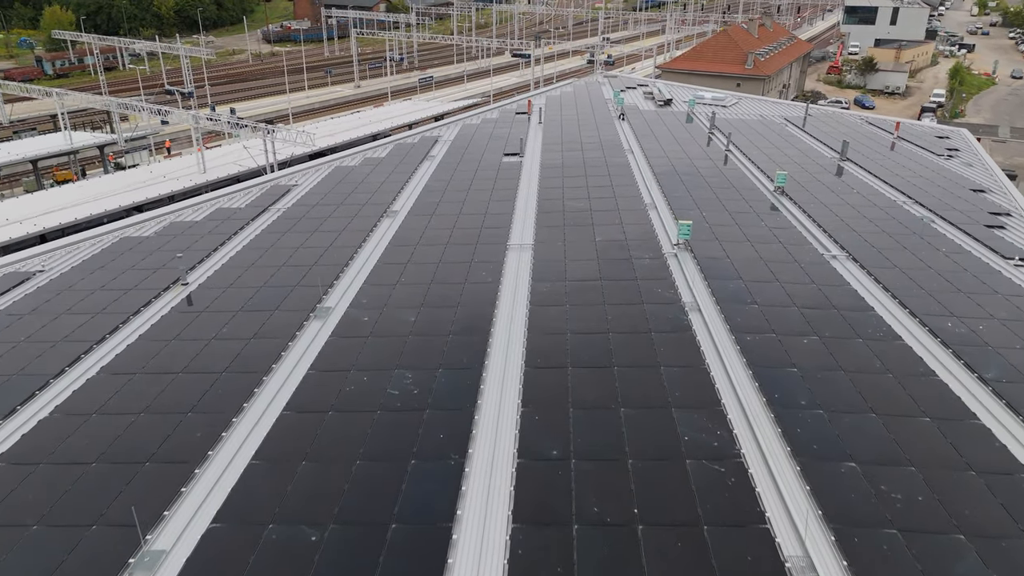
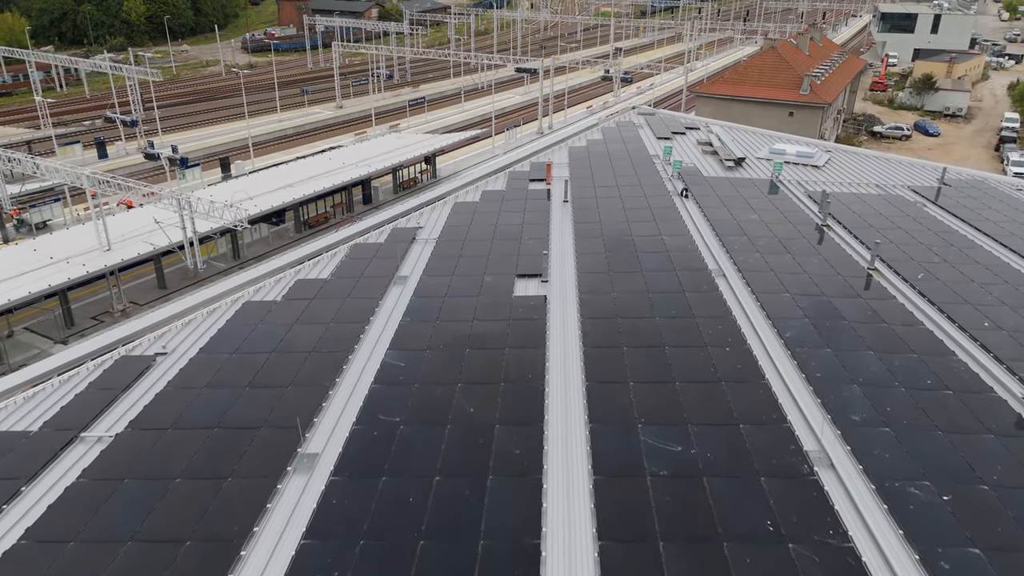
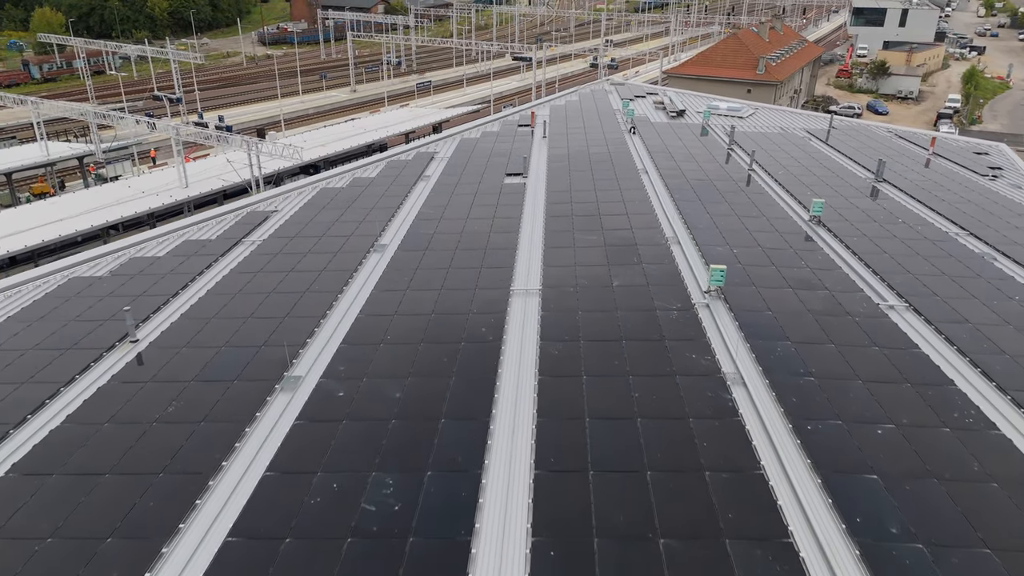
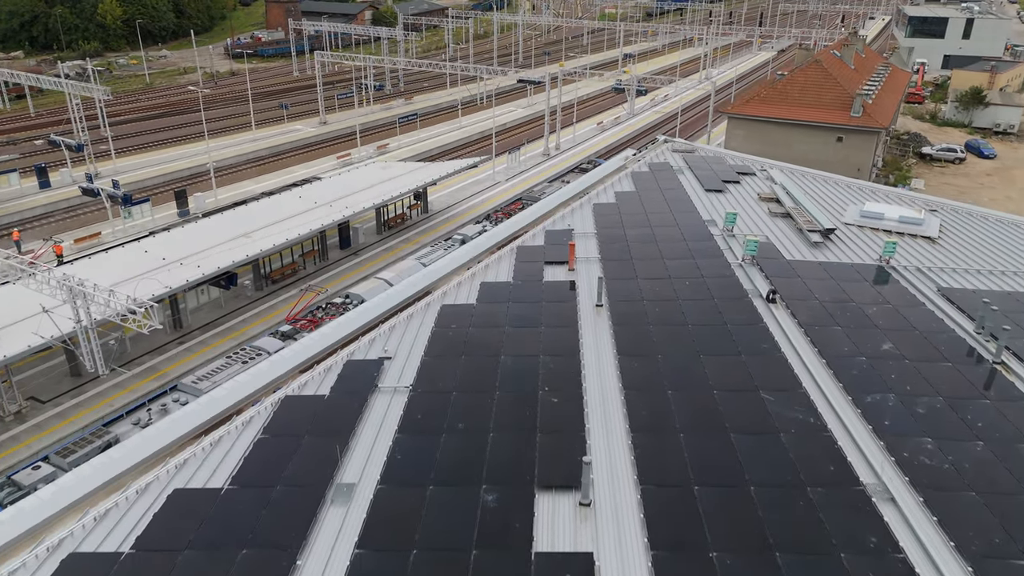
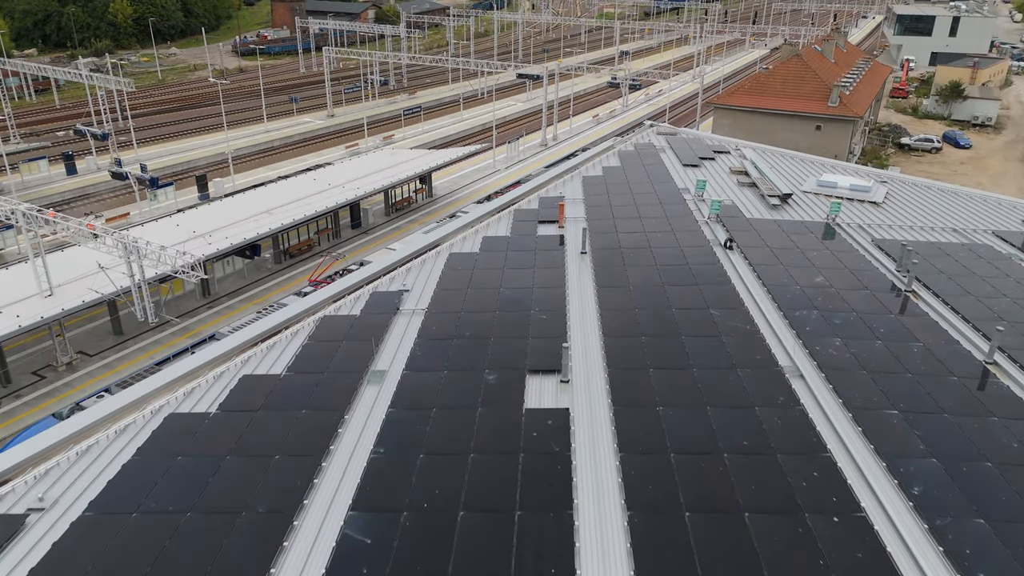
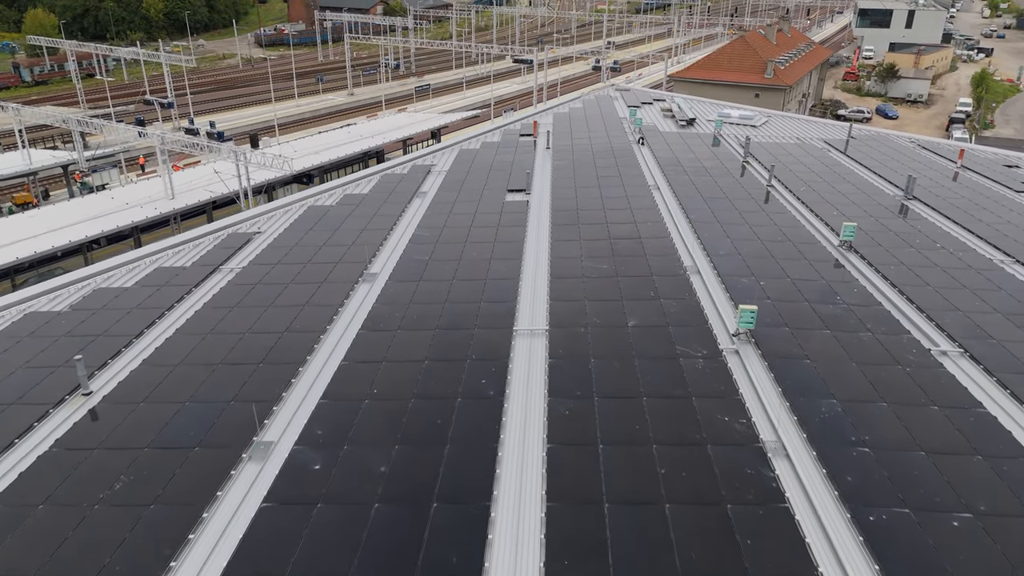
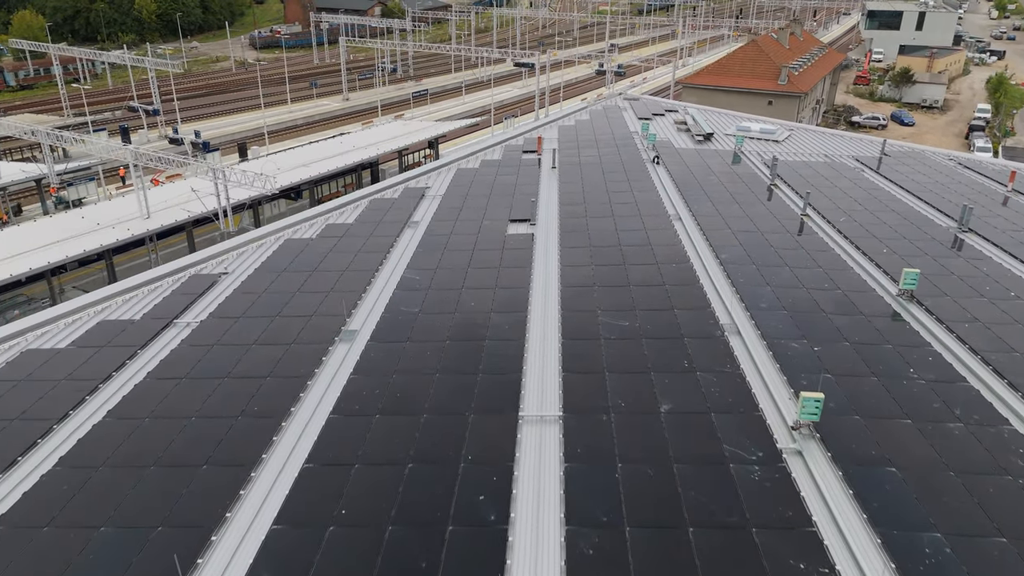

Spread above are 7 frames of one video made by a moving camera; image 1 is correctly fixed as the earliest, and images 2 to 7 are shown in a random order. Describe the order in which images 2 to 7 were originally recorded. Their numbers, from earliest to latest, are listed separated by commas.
3, 6, 7, 2, 5, 4
